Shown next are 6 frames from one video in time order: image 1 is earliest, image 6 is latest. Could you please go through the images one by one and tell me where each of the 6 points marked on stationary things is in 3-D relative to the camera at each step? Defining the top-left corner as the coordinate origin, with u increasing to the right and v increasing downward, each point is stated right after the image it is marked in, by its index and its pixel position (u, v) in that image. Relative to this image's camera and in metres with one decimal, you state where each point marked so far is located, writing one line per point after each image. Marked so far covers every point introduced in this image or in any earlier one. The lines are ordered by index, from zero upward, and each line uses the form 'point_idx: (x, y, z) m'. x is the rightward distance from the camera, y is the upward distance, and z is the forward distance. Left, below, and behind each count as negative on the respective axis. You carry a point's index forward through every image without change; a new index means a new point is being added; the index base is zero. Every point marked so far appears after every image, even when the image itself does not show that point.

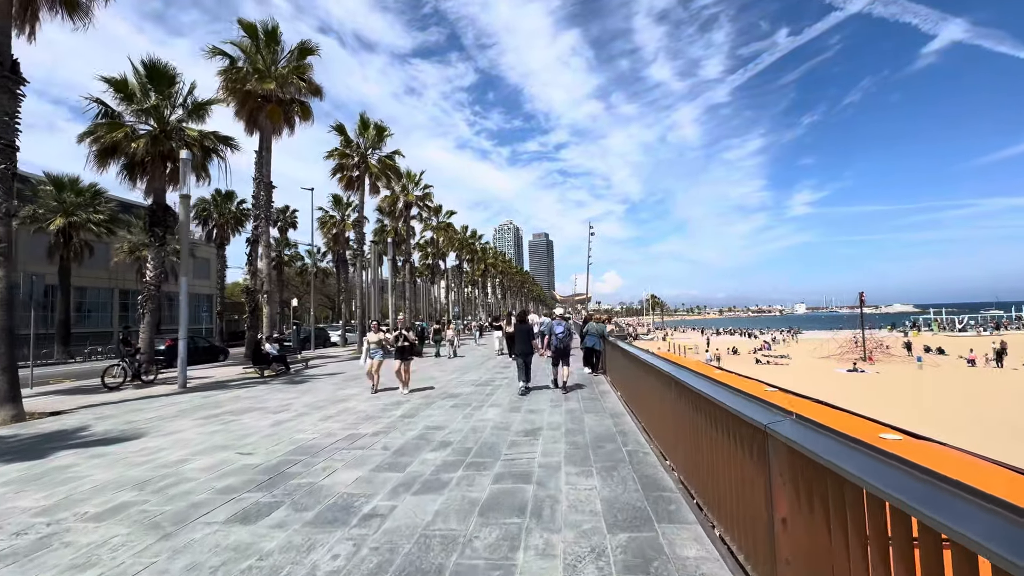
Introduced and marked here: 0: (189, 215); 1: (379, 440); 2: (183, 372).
0: (-10.4, +2.4, +15.1) m
1: (-2.0, -2.3, +7.0) m
2: (-10.2, -2.6, +14.6) m
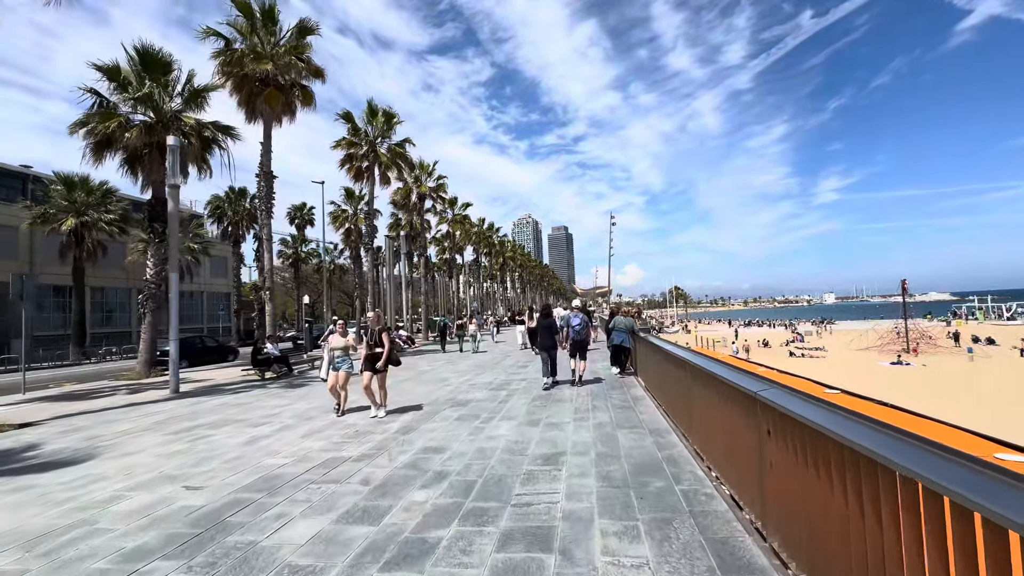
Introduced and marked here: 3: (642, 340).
0: (-9.9, +2.5, +14.0) m
1: (-1.8, -2.1, +5.6) m
2: (-9.7, -2.5, +13.6) m
3: (+3.1, -1.2, +11.7) m
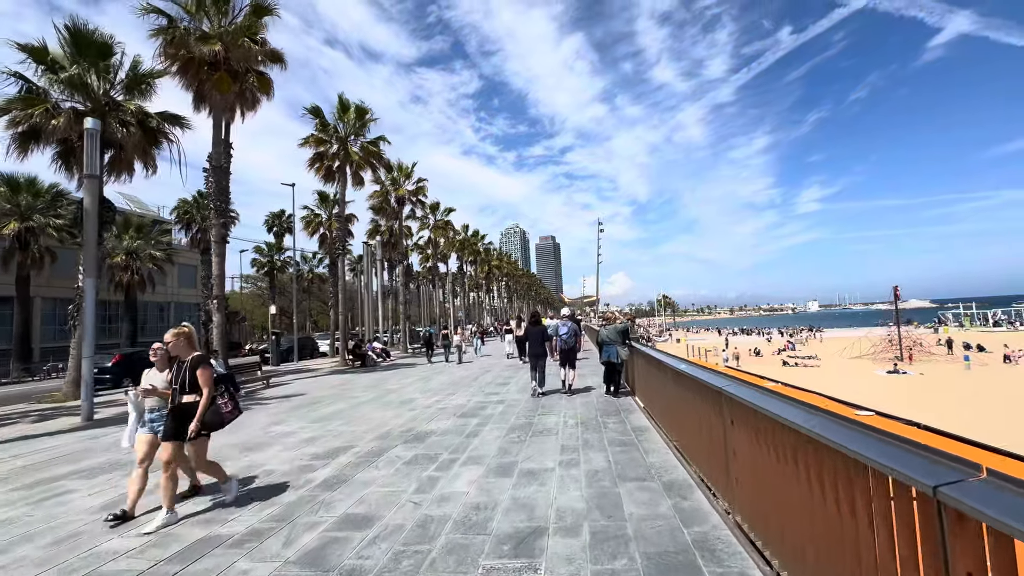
0: (-10.5, +2.3, +12.0) m
1: (-2.1, -2.1, +3.7) m
2: (-10.2, -2.7, +11.4) m
3: (+2.6, -1.3, +9.9) m
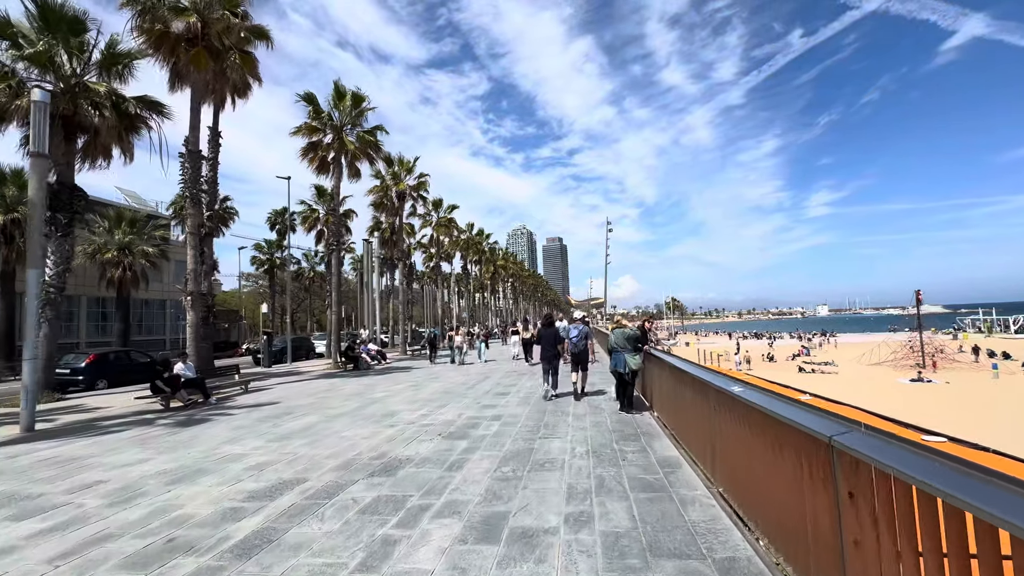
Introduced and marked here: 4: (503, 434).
0: (-10.5, +2.4, +10.6) m
1: (-2.3, -2.0, +2.2) m
2: (-10.2, -2.6, +10.0) m
3: (+2.5, -1.2, +8.4) m
4: (-0.1, -2.3, +7.5) m
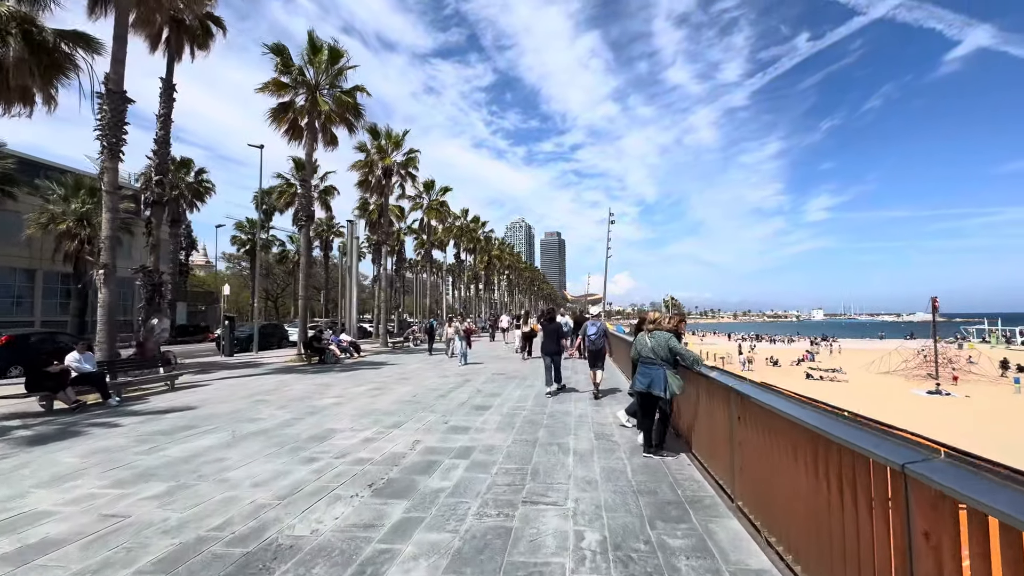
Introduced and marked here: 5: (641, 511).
0: (-10.6, +3.1, +7.8) m
1: (-2.5, -1.8, -0.5) m
2: (-10.6, -1.9, +7.3) m
3: (+2.2, -1.0, +5.7) m
4: (-0.4, -2.0, +4.8) m
5: (+1.1, -2.0, +4.3) m
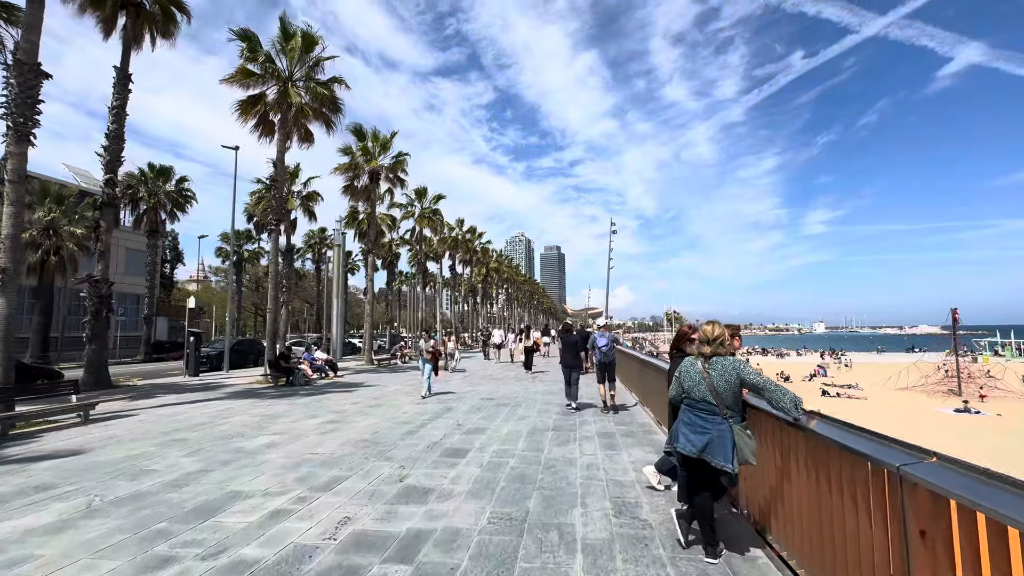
0: (-10.9, +3.0, +5.8) m
1: (-2.8, -1.6, -2.7) m
2: (-10.8, -2.0, +5.1) m
3: (+2.0, -1.0, +3.5) m
4: (-0.7, -2.0, +2.6) m
5: (+0.9, -1.9, +2.0) m
